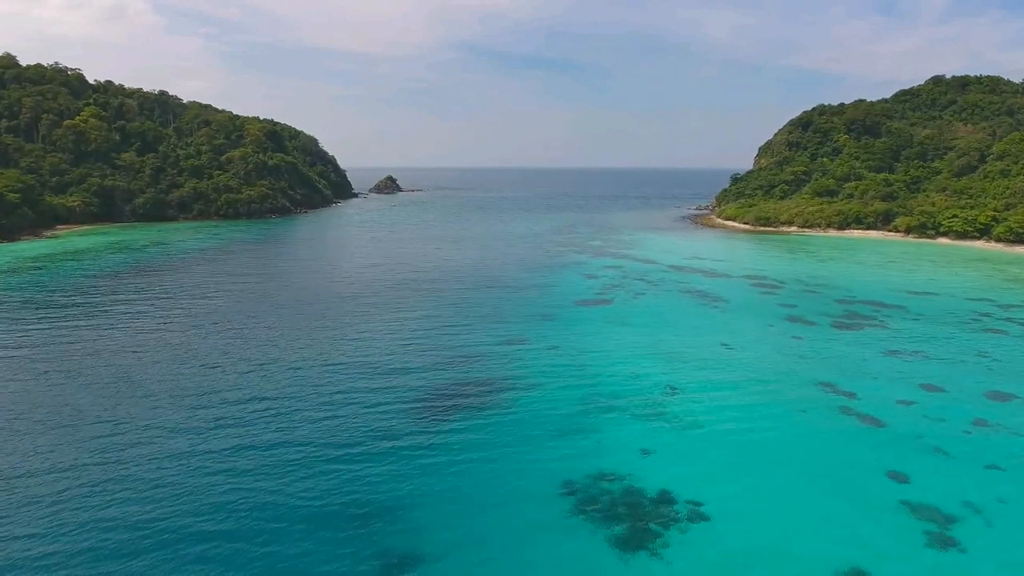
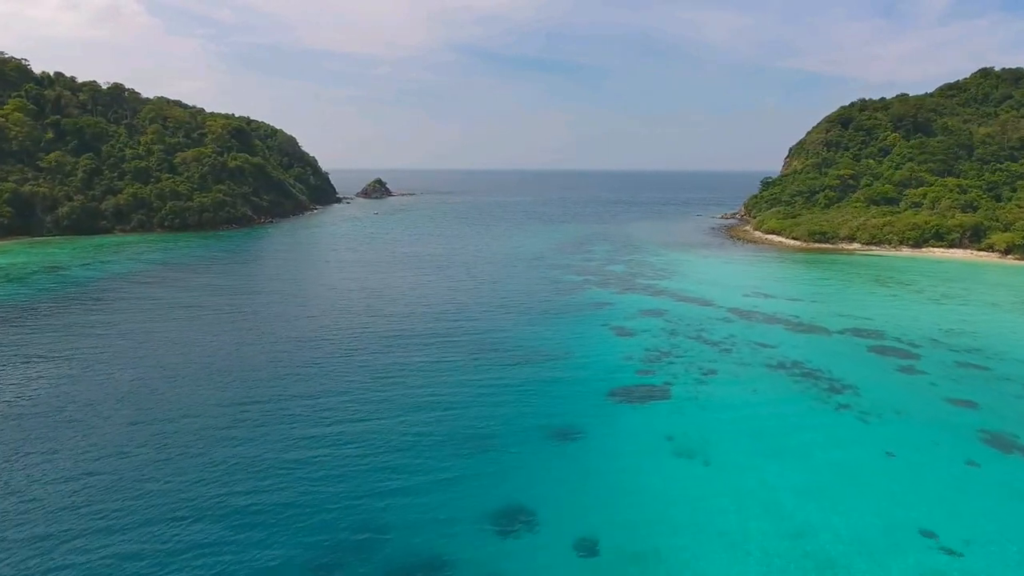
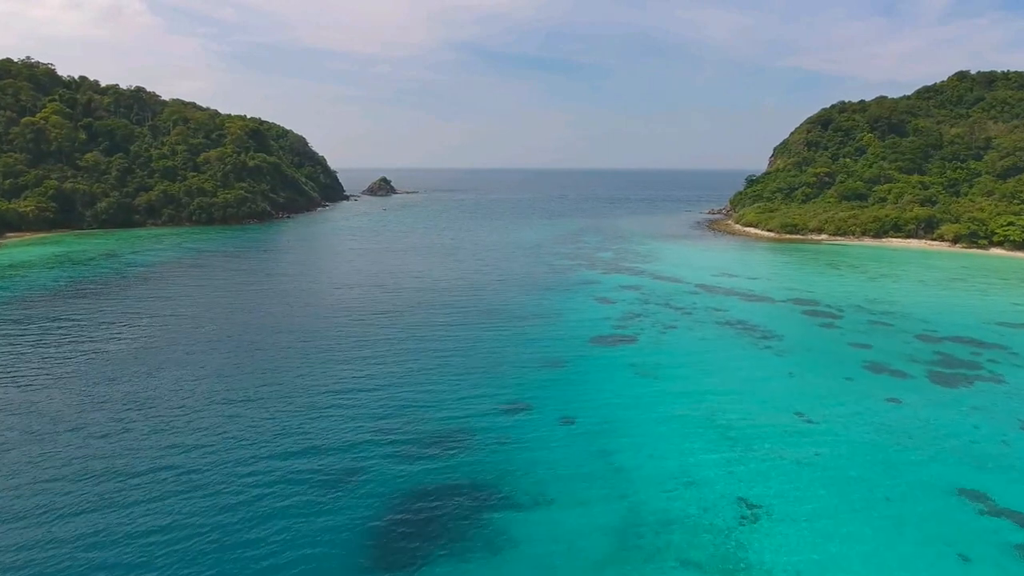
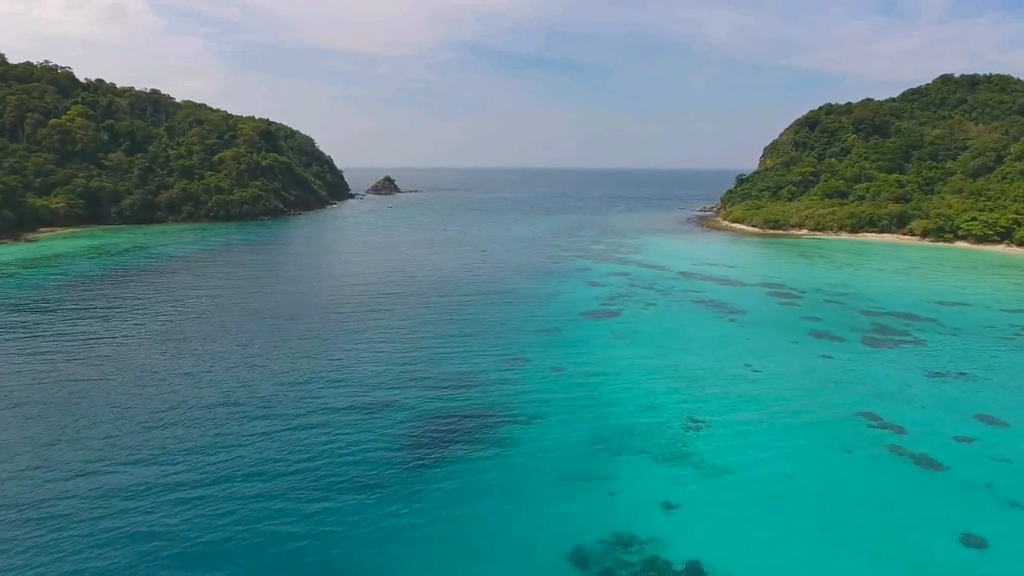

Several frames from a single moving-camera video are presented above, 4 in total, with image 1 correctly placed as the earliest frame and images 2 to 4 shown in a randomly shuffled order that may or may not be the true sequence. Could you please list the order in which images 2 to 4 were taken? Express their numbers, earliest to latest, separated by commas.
4, 3, 2
